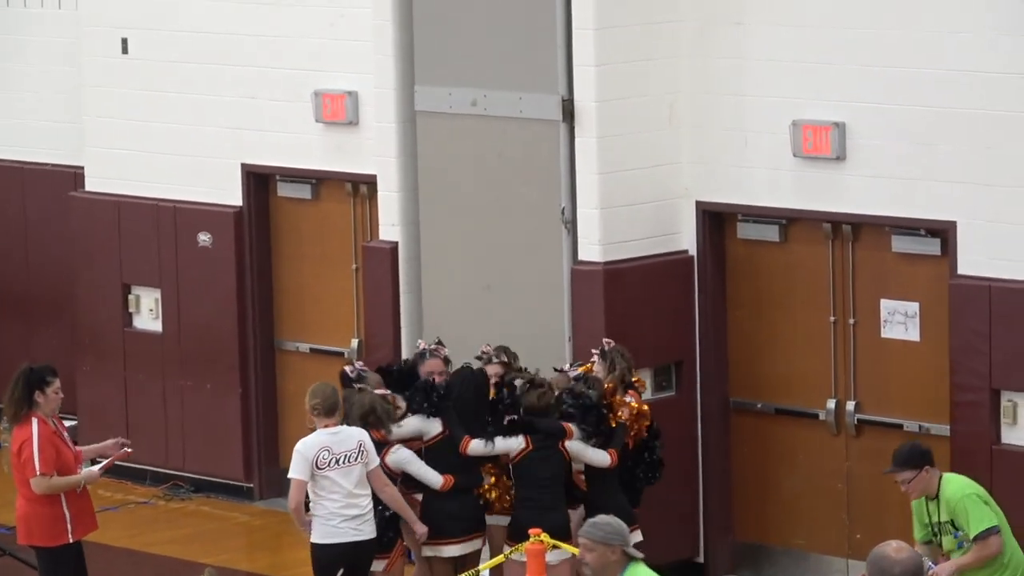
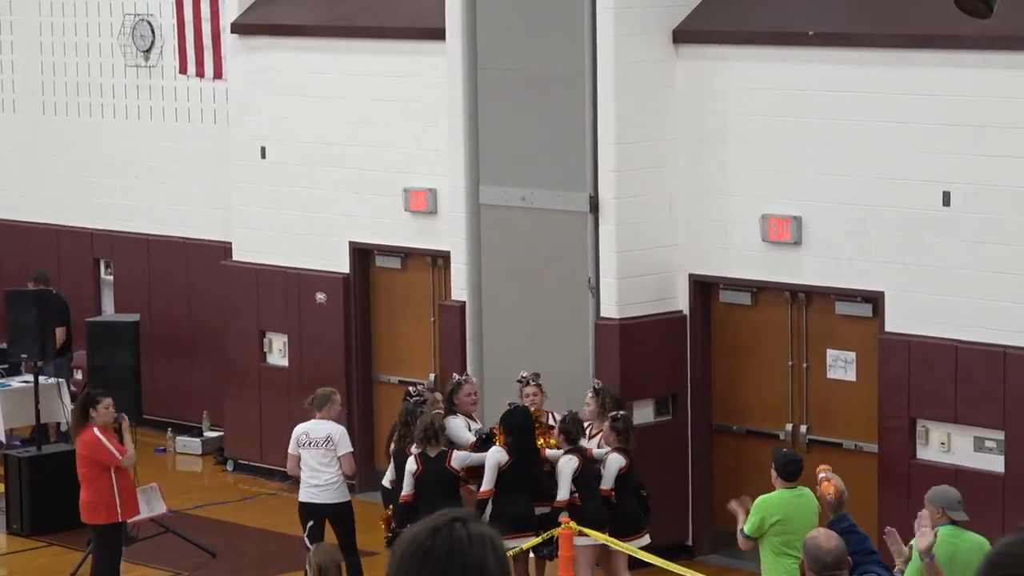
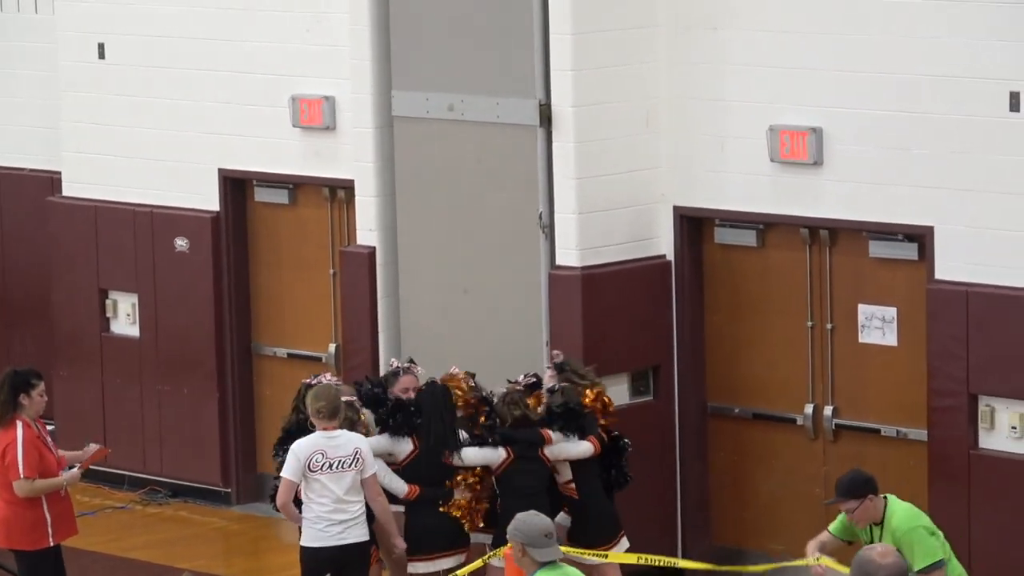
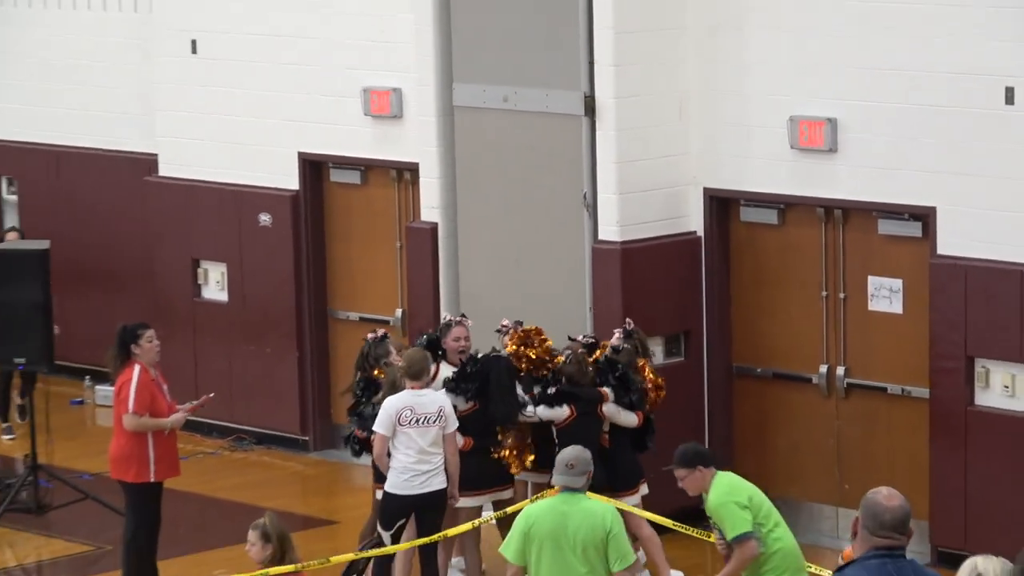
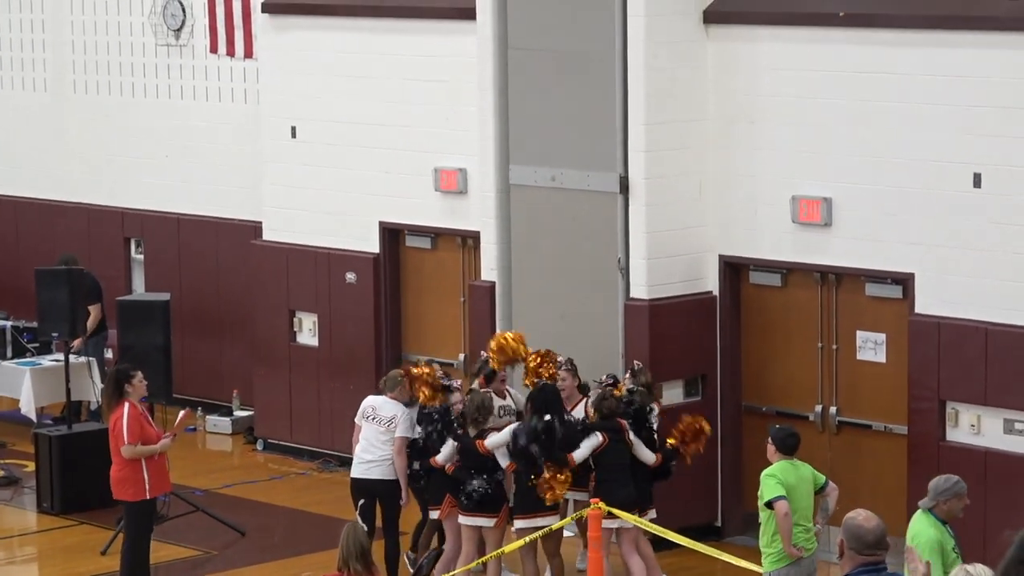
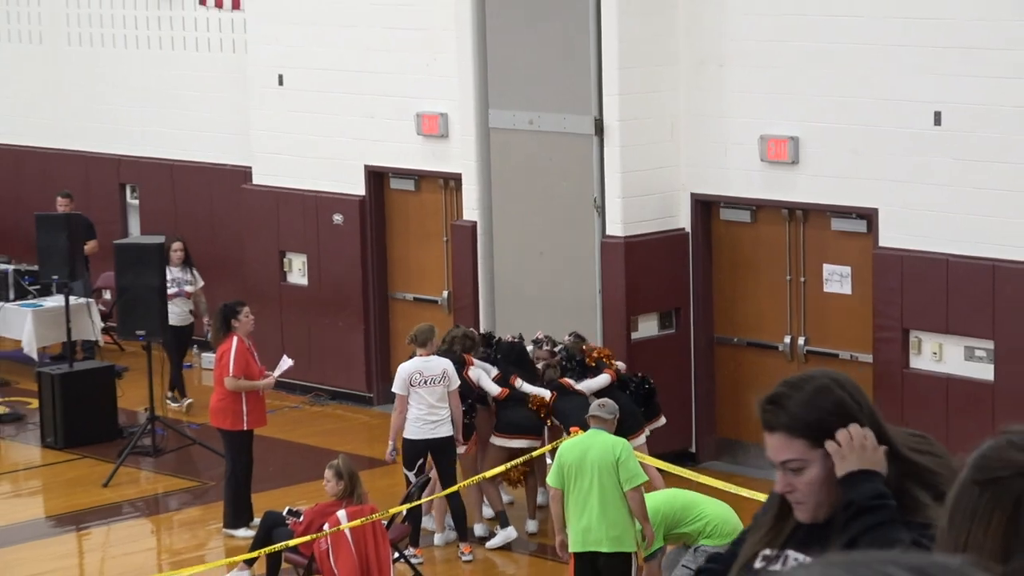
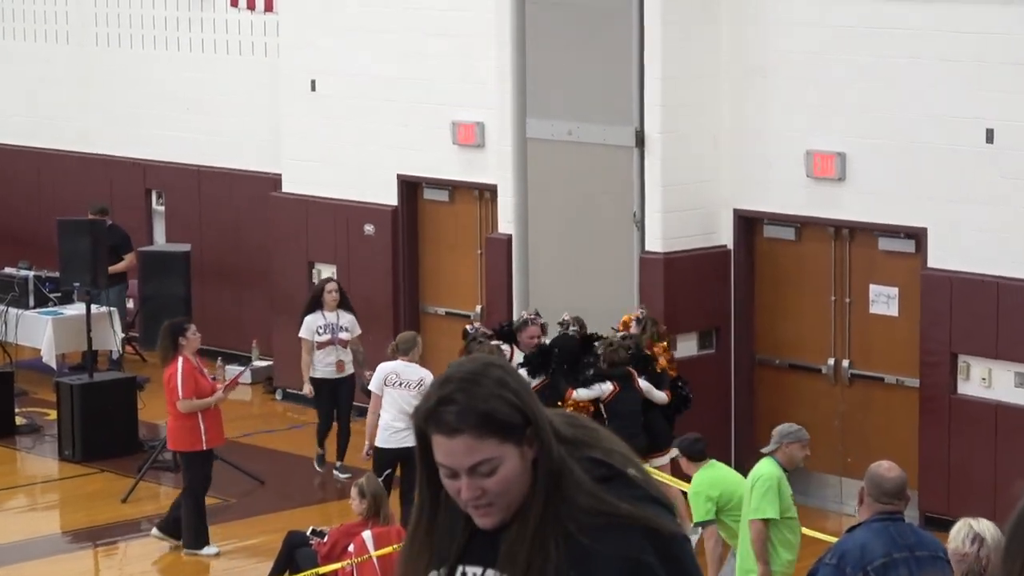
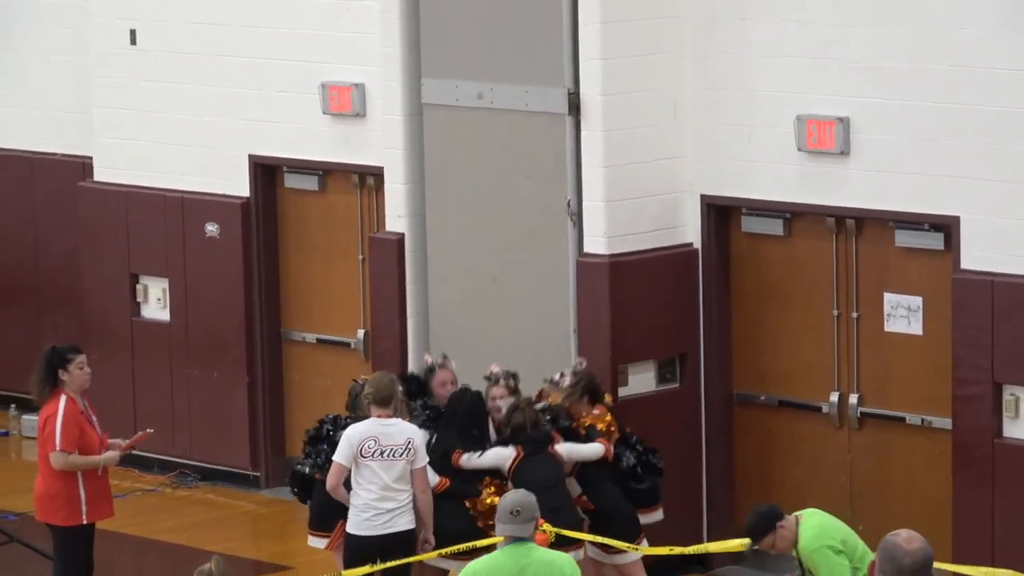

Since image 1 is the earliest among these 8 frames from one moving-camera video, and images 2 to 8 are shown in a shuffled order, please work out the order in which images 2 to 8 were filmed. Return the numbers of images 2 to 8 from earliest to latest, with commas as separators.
3, 8, 4, 6, 7, 5, 2
